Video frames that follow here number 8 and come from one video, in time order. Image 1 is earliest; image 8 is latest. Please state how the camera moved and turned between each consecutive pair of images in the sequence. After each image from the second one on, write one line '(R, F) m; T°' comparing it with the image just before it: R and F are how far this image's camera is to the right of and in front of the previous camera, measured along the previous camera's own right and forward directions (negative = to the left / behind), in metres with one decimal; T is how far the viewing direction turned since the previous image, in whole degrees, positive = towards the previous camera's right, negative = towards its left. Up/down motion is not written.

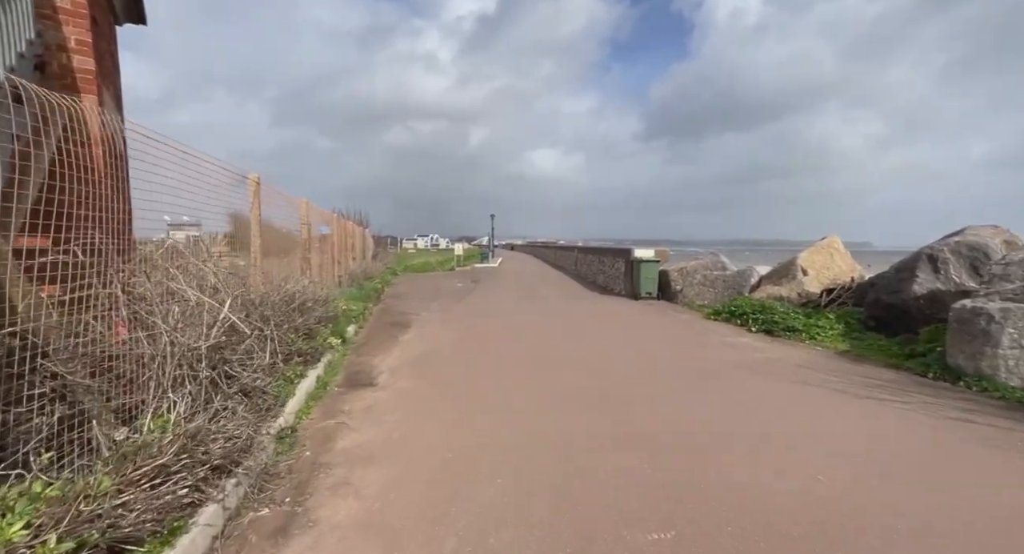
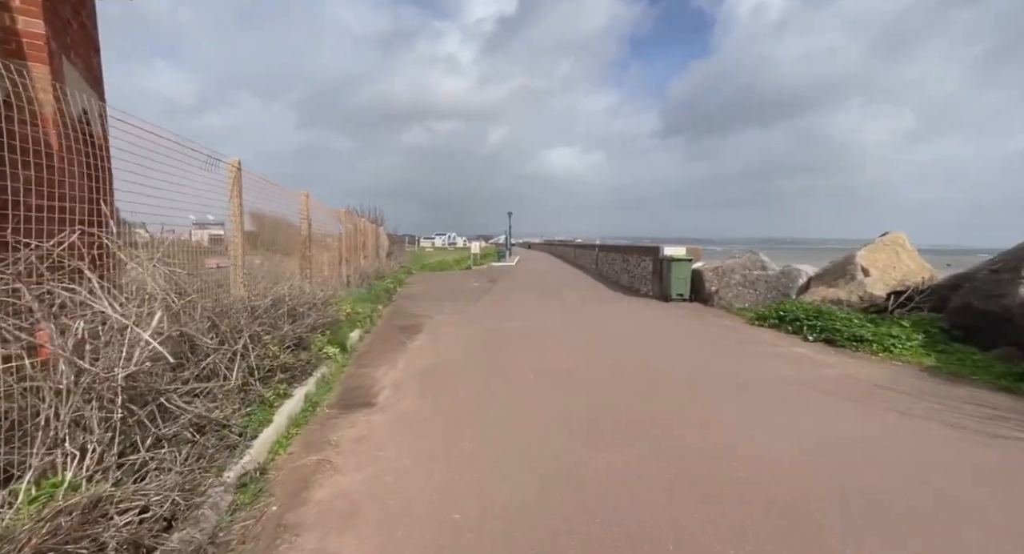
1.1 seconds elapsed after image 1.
(-0.1, +0.9) m; -2°
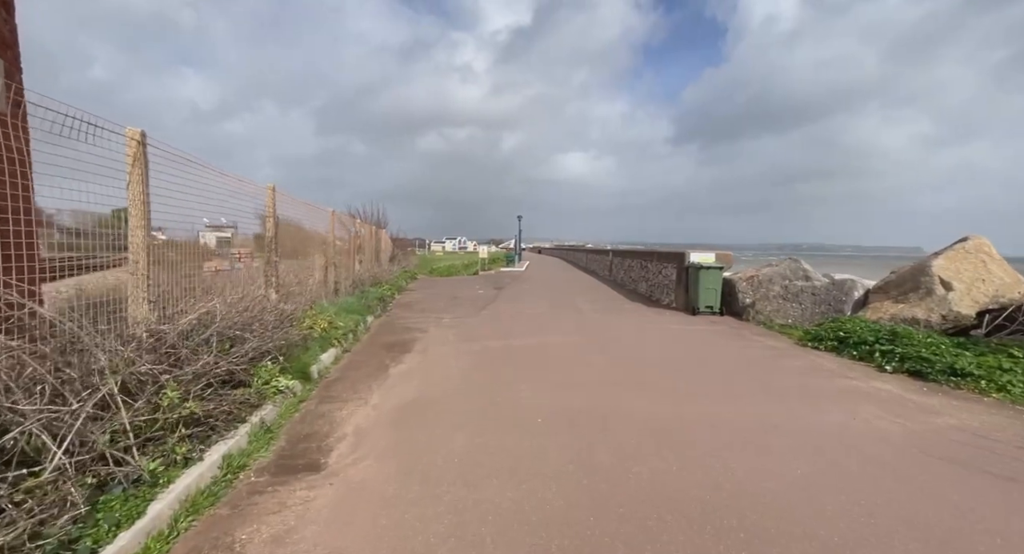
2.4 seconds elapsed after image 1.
(+0.1, +1.3) m; -1°
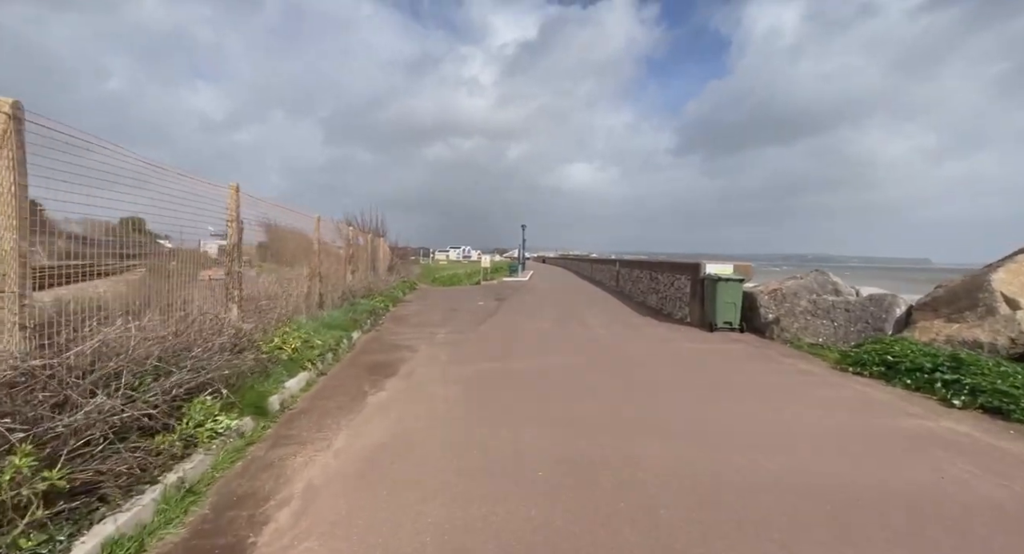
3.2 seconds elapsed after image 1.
(+0.1, +0.9) m; -1°
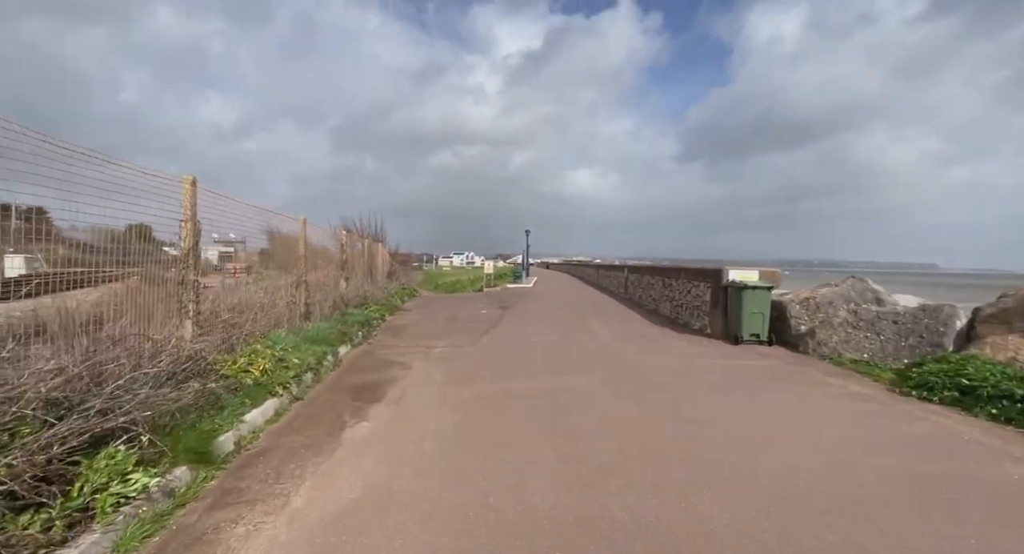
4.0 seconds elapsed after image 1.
(0.0, +0.9) m; 0°
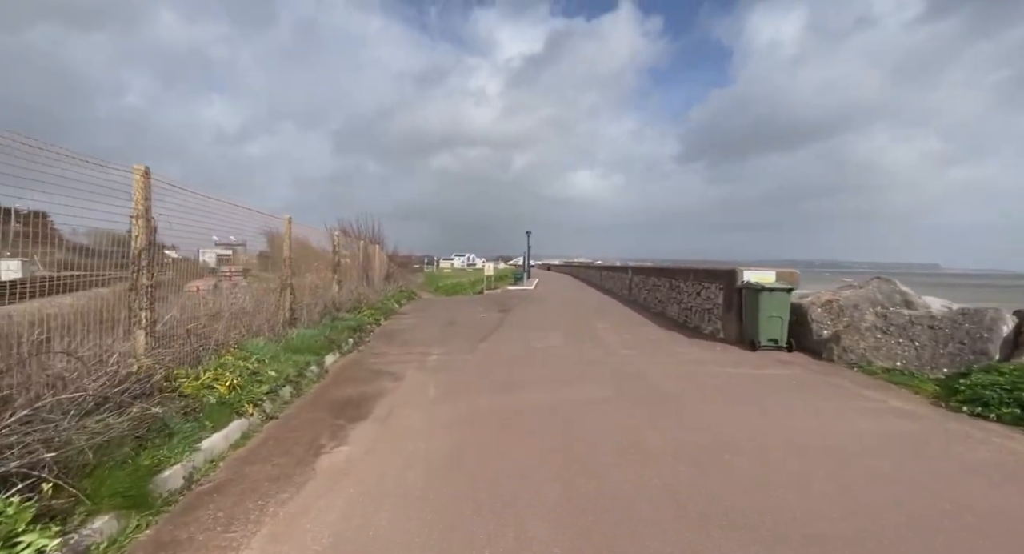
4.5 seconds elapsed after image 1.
(0.0, +0.6) m; 0°
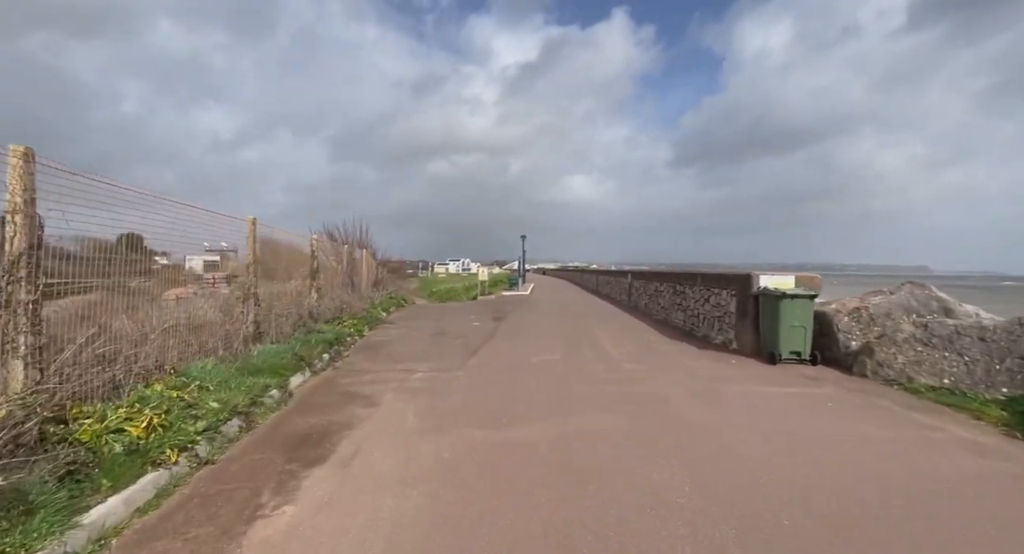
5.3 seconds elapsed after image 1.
(0.0, +0.9) m; +1°
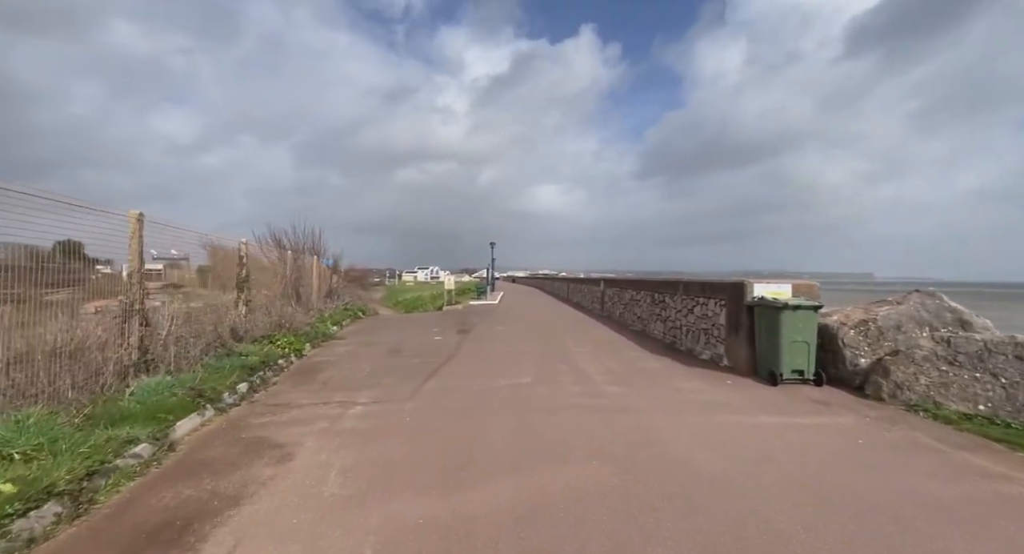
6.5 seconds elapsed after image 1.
(+0.1, +1.3) m; +4°
